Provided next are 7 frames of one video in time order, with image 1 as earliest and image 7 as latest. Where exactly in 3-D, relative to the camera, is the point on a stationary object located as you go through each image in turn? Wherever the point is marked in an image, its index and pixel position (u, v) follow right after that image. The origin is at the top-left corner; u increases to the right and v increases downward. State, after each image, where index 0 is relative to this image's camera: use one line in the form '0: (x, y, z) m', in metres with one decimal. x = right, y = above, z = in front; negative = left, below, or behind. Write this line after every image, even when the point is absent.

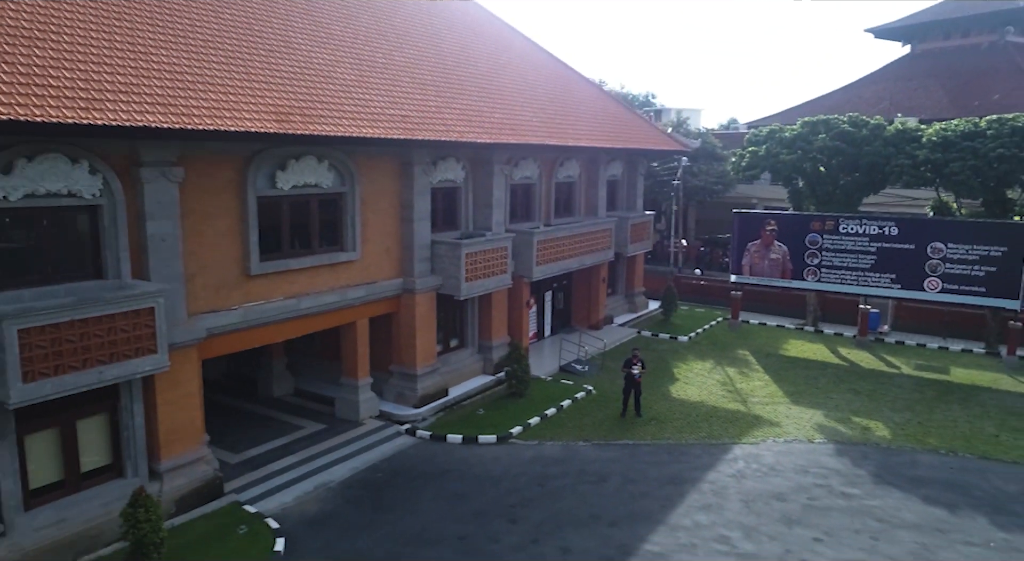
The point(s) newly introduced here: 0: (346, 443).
0: (-2.2, -2.1, +9.7) m
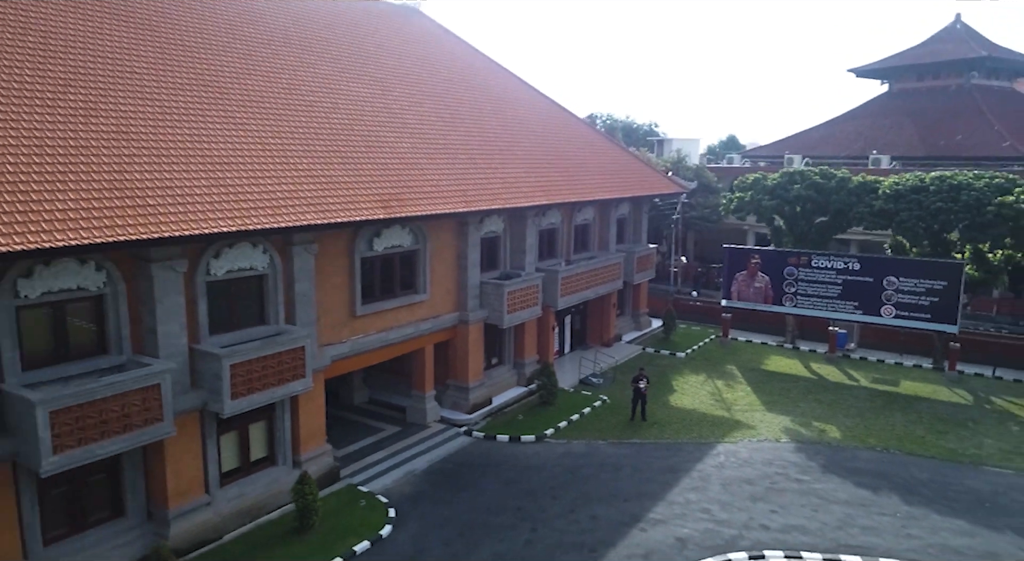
0: (-1.6, -2.8, +12.6) m
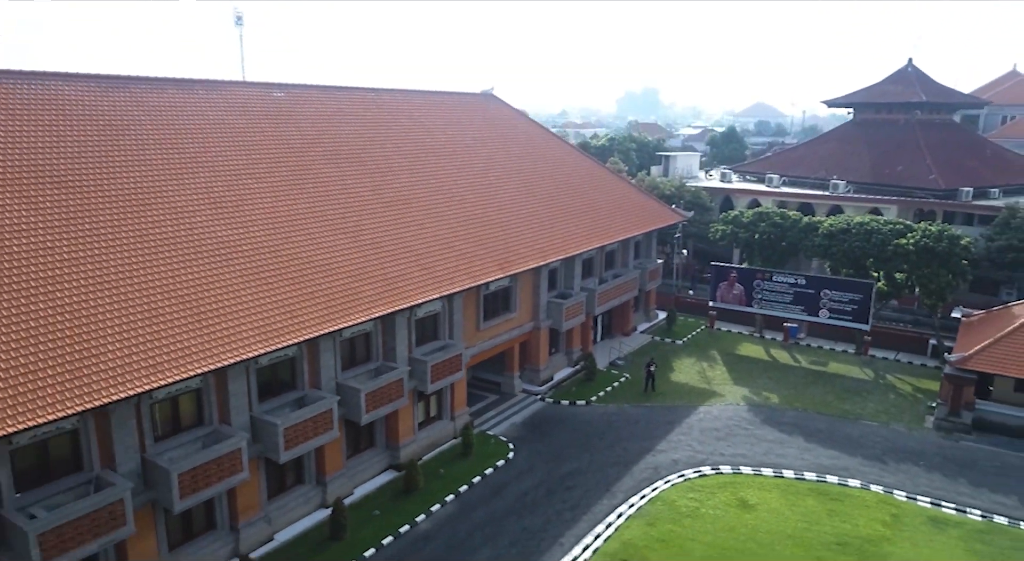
0: (0.0, -3.4, +20.2) m
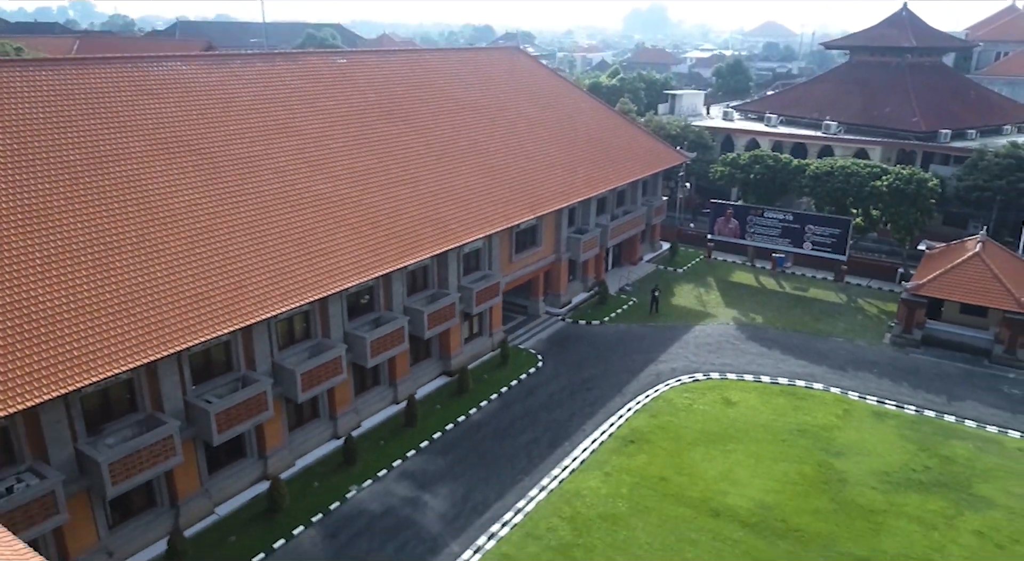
0: (+0.9, -1.4, +23.9) m
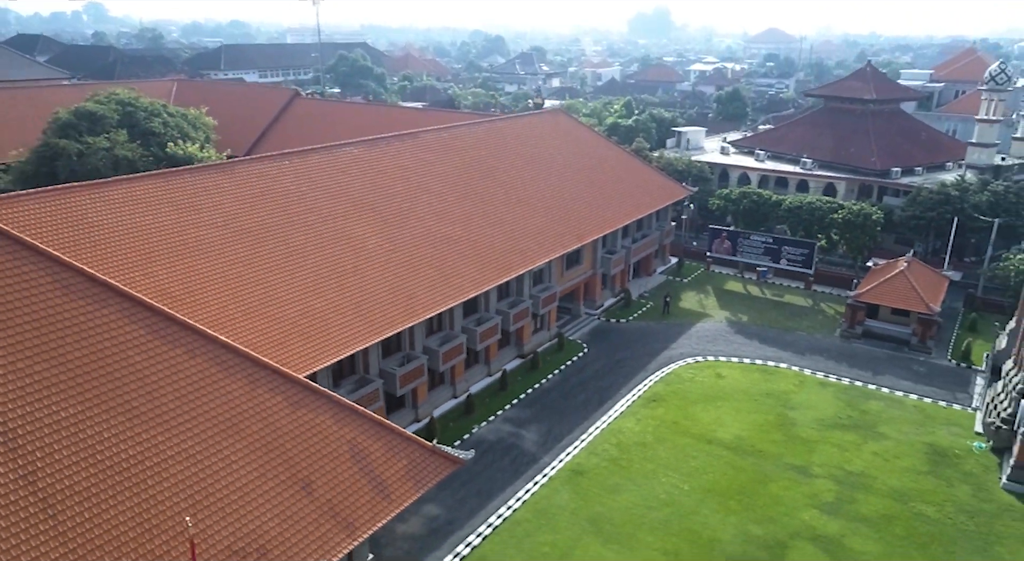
0: (+3.1, -1.8, +32.3) m
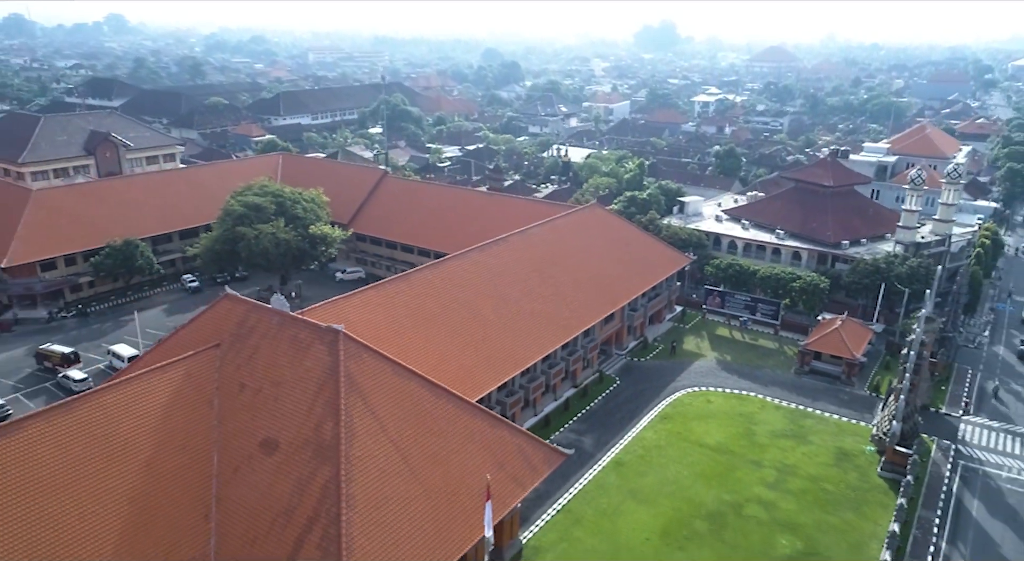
0: (+6.4, -5.0, +45.8) m
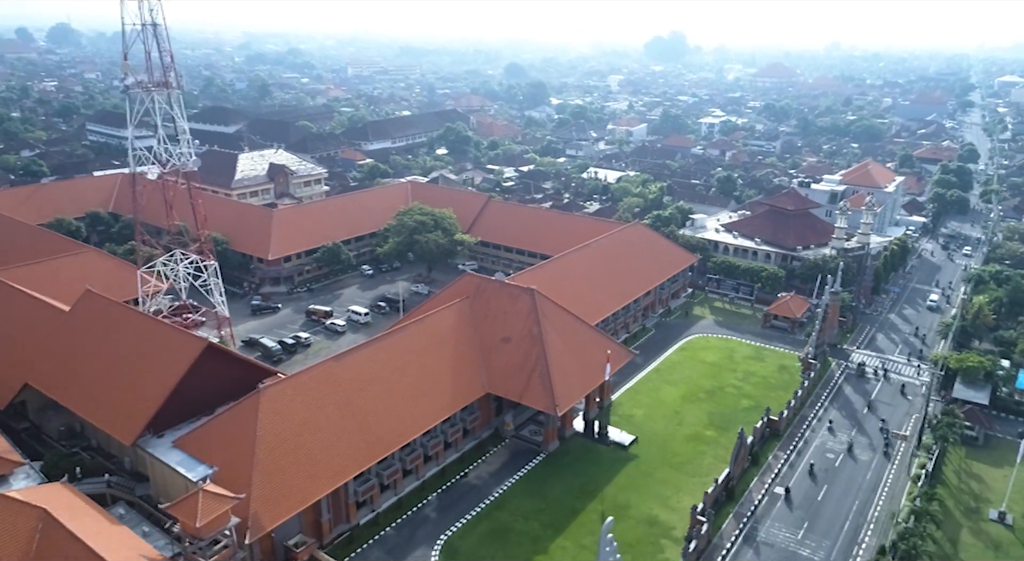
0: (+14.1, -4.0, +74.2) m
